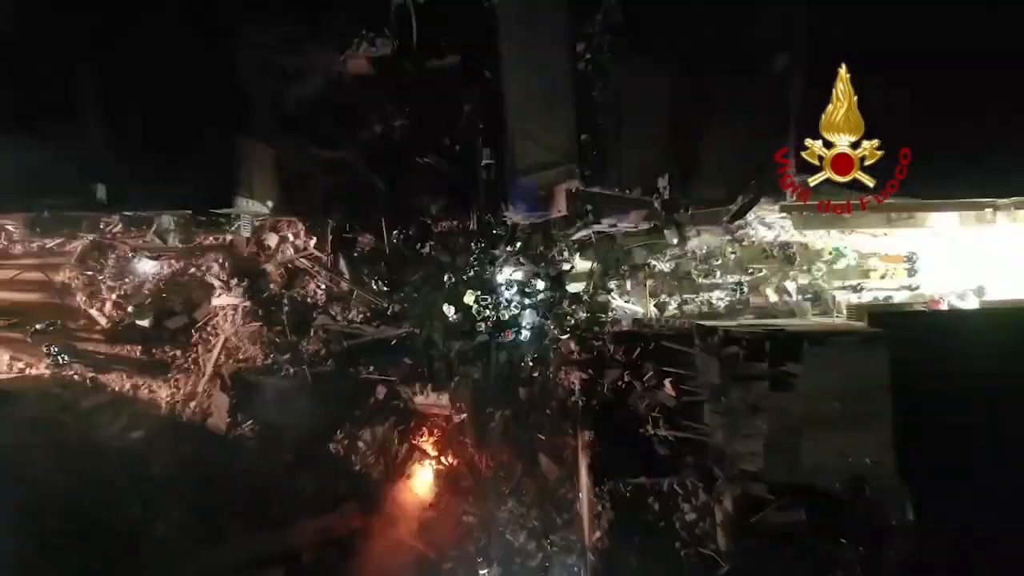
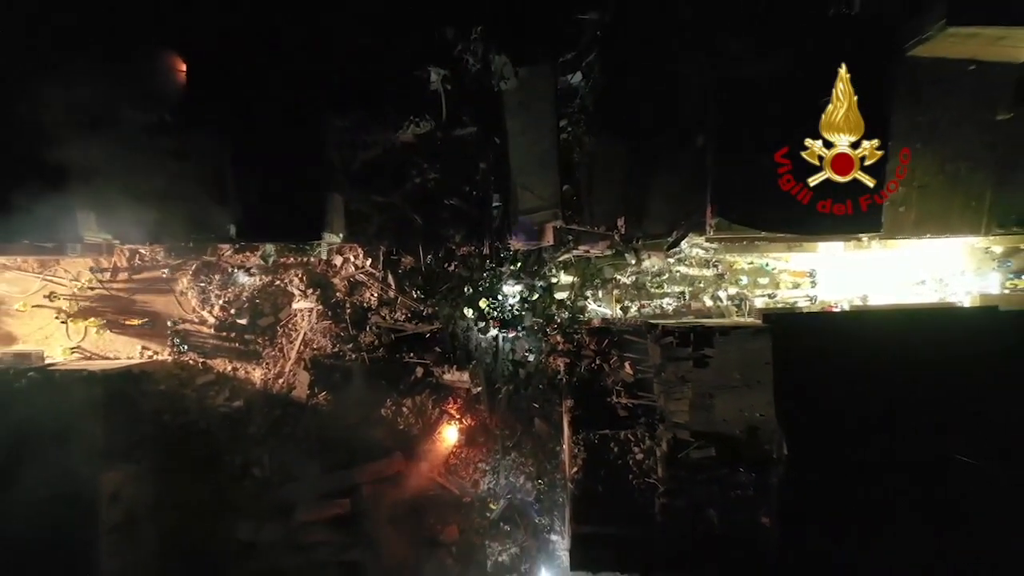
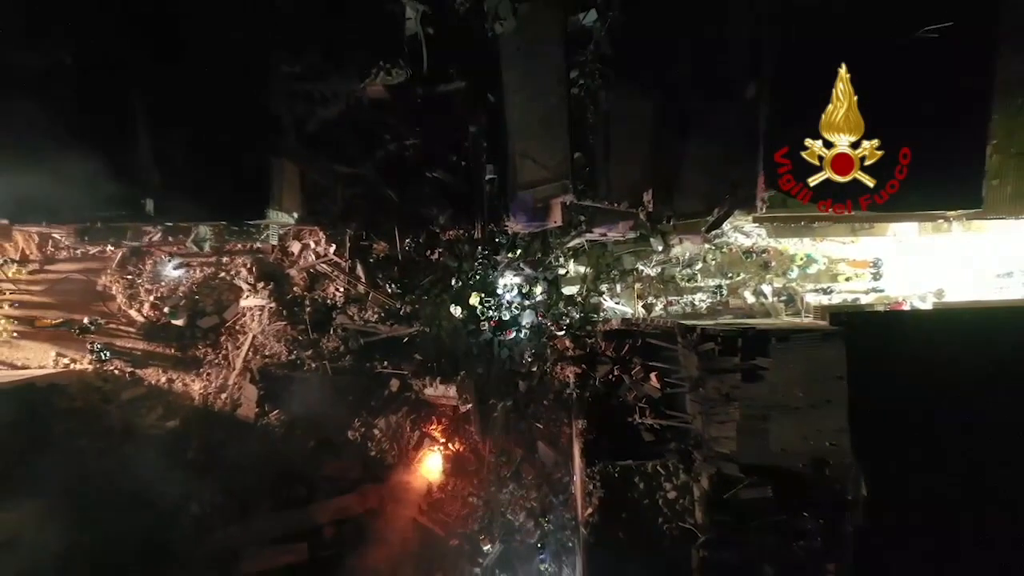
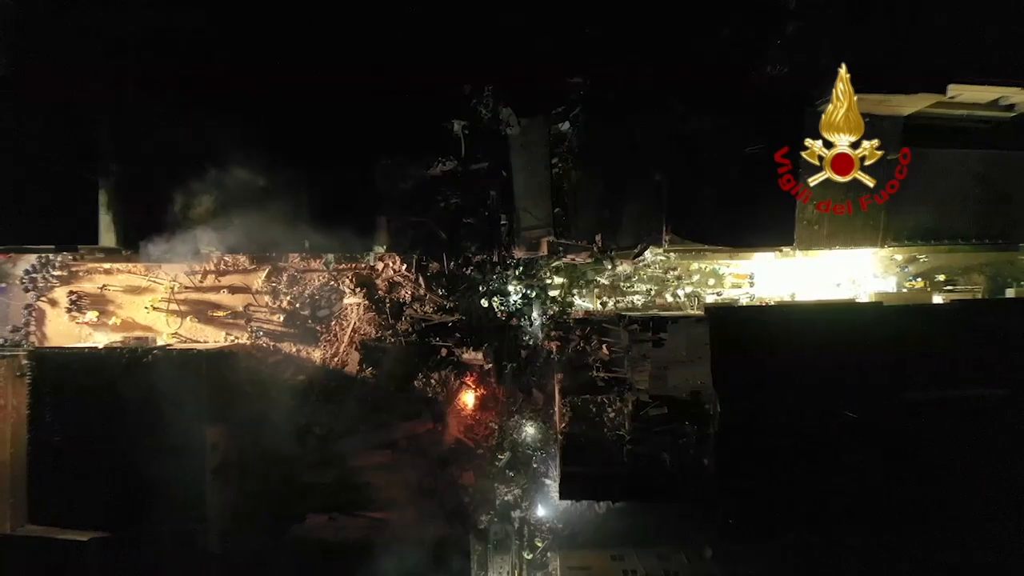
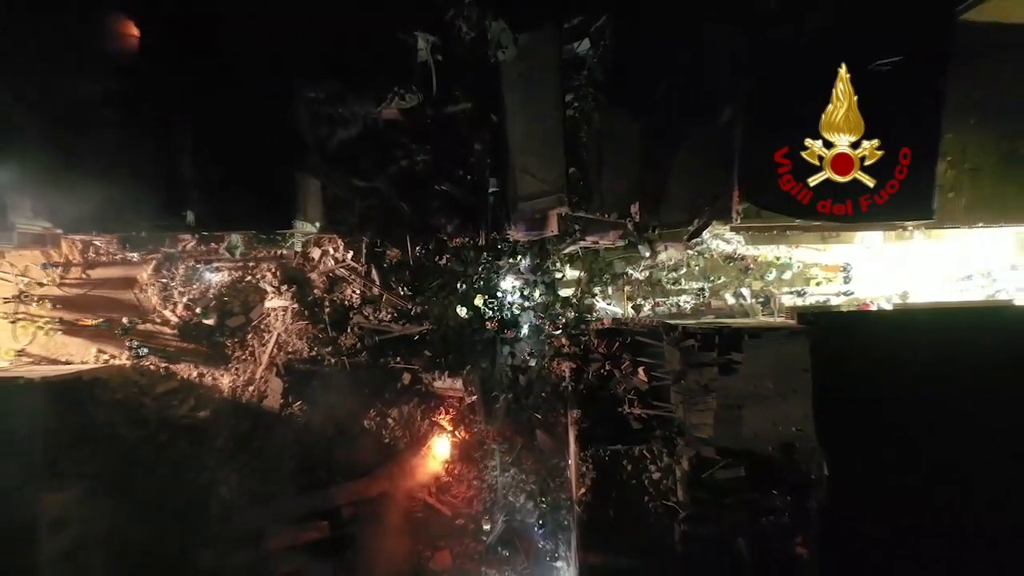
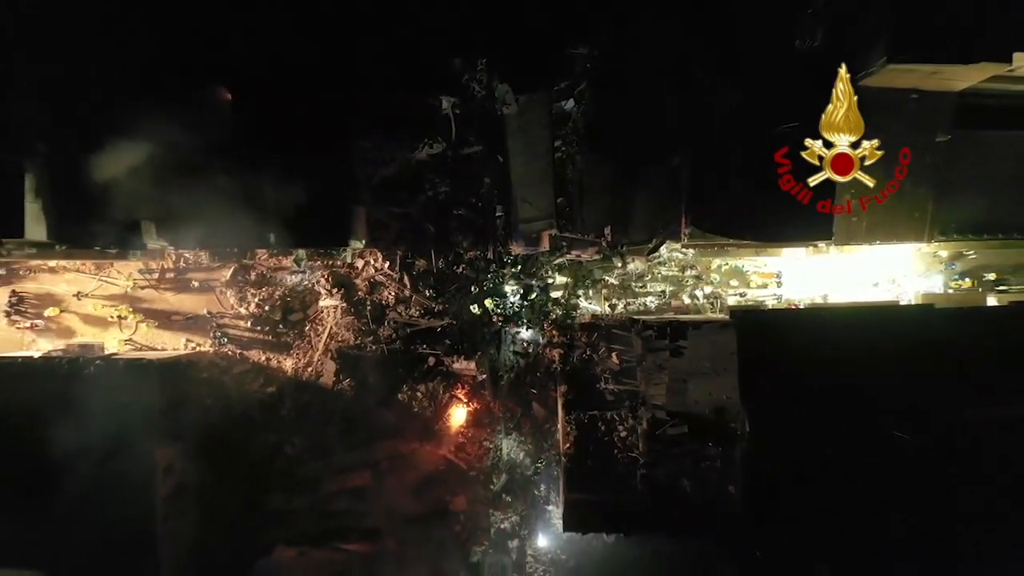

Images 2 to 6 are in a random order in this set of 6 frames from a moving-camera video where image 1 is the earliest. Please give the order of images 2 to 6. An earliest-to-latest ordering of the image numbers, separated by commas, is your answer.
3, 5, 2, 6, 4
